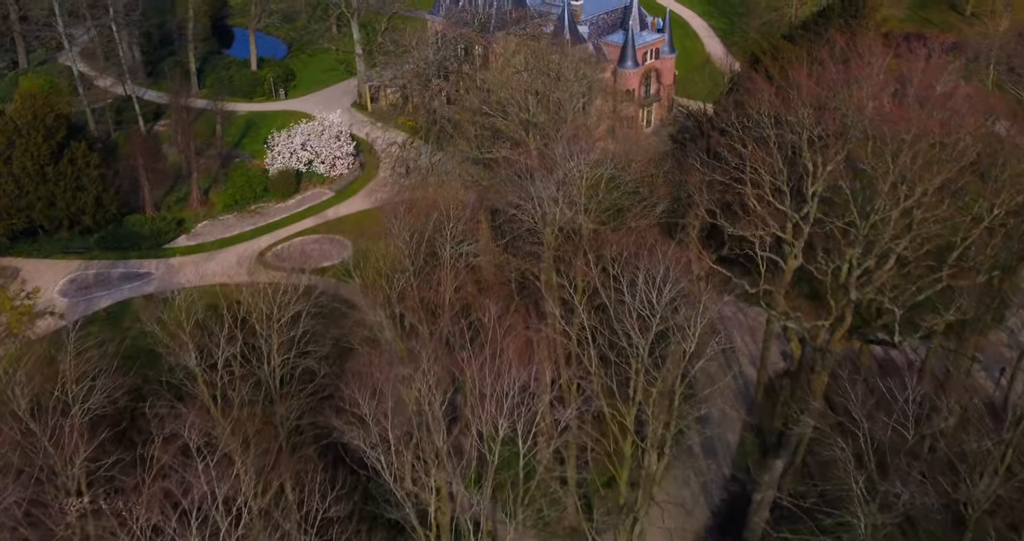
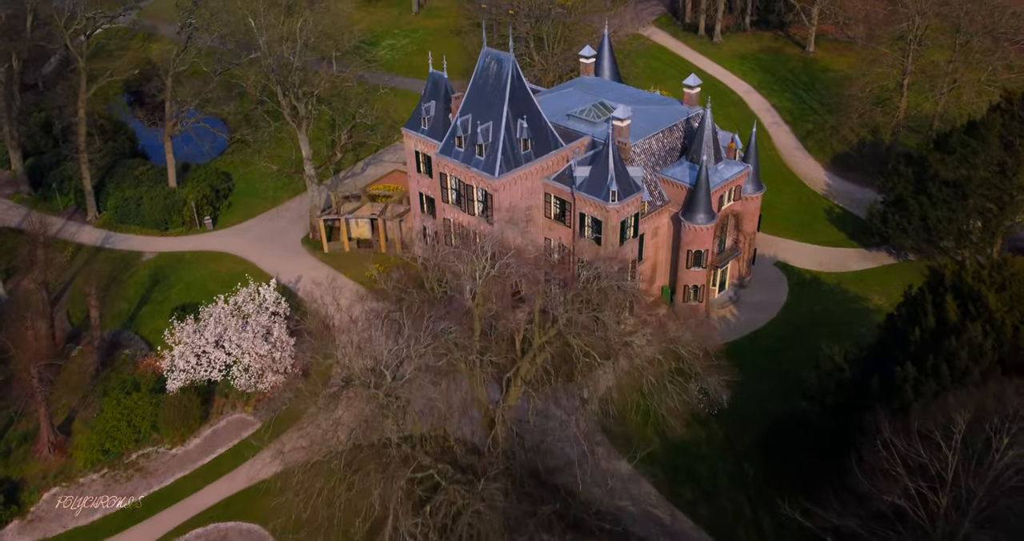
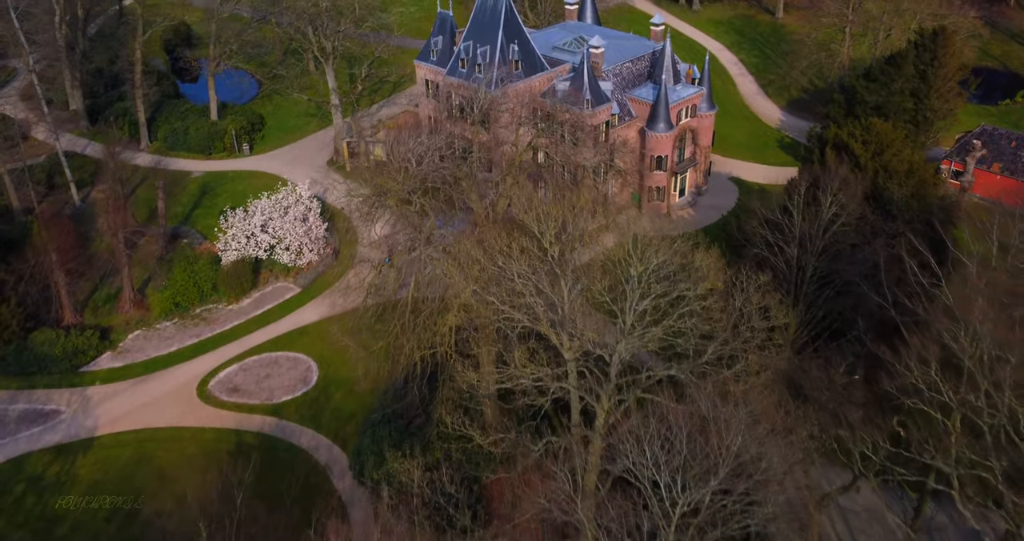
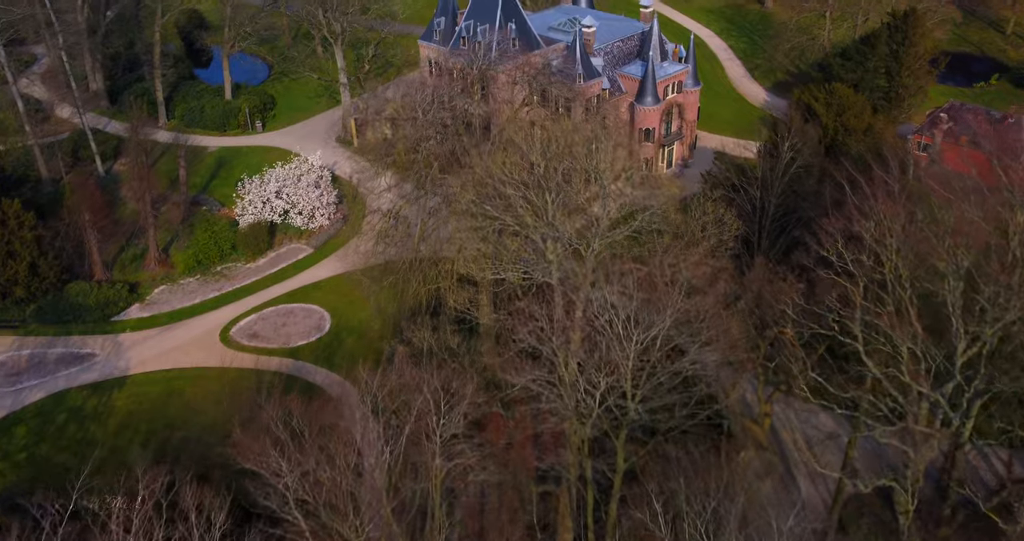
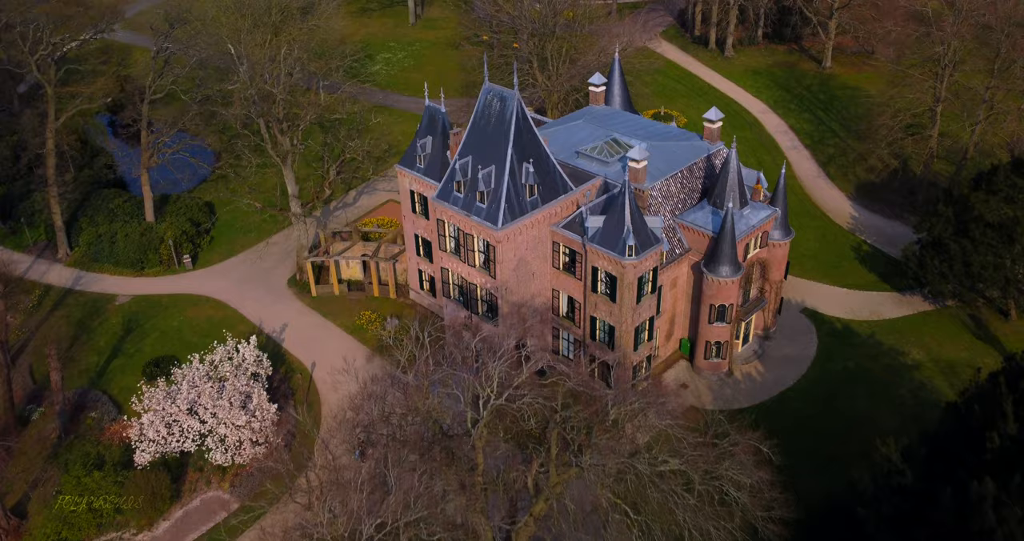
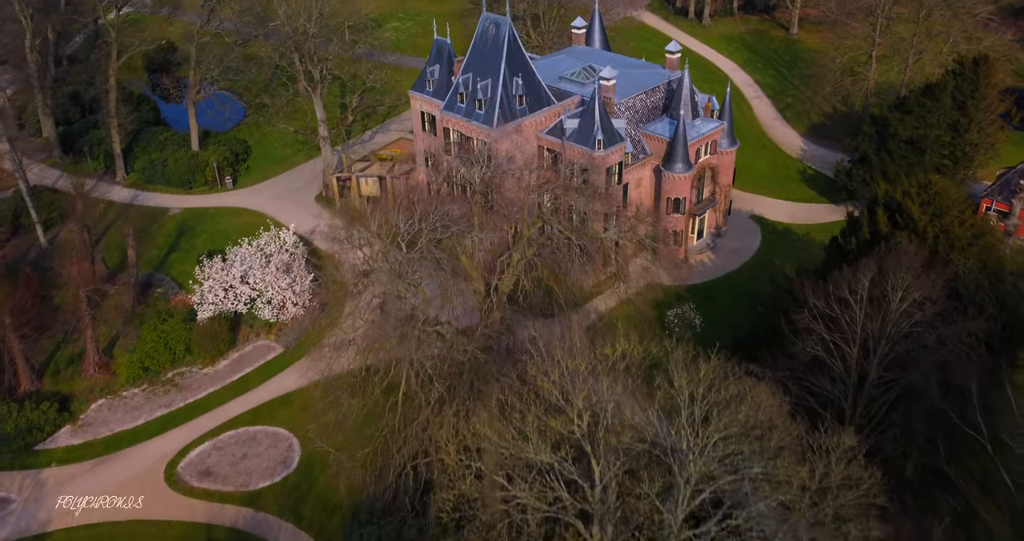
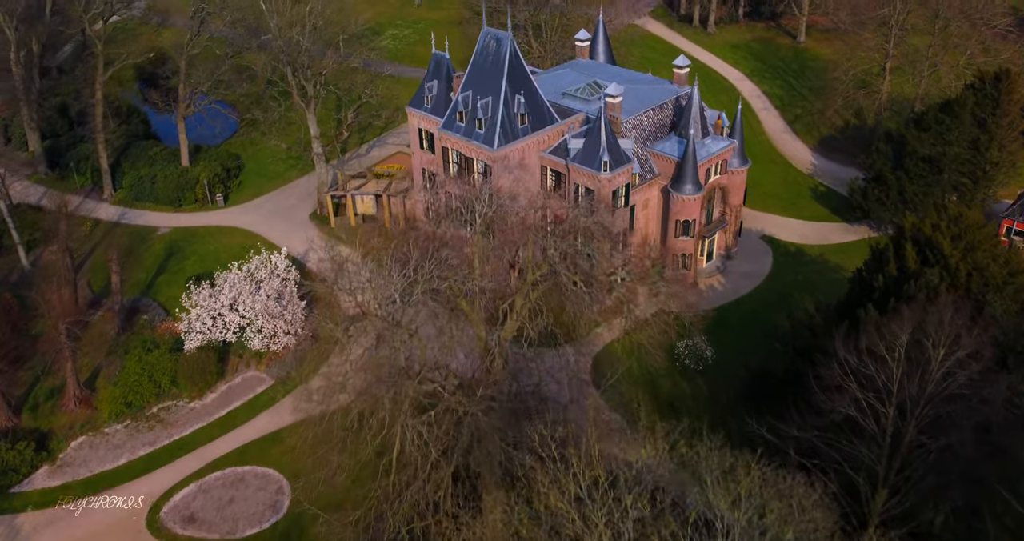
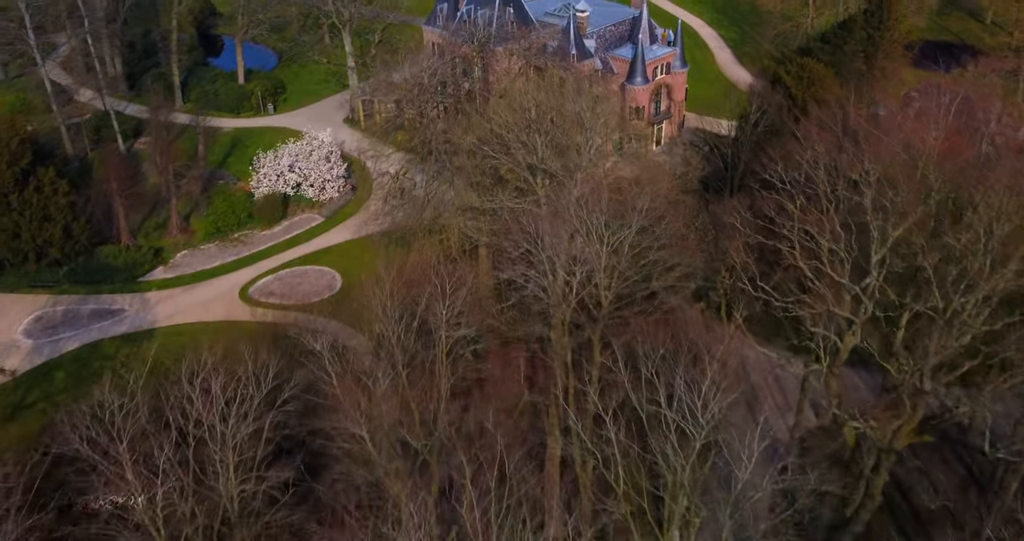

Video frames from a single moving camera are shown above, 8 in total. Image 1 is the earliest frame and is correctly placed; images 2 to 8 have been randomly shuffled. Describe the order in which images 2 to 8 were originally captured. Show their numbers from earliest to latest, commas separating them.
8, 4, 3, 6, 7, 2, 5
